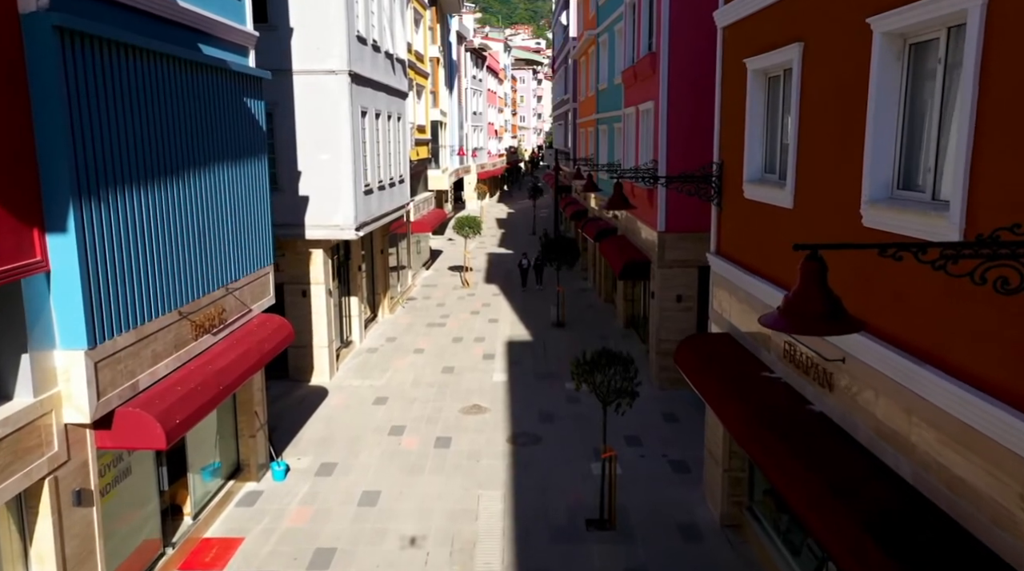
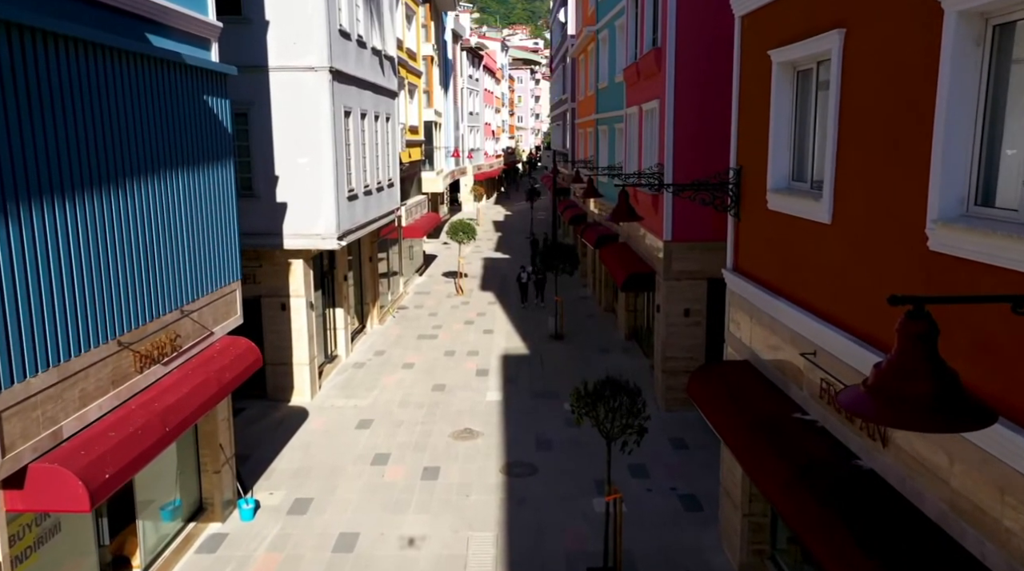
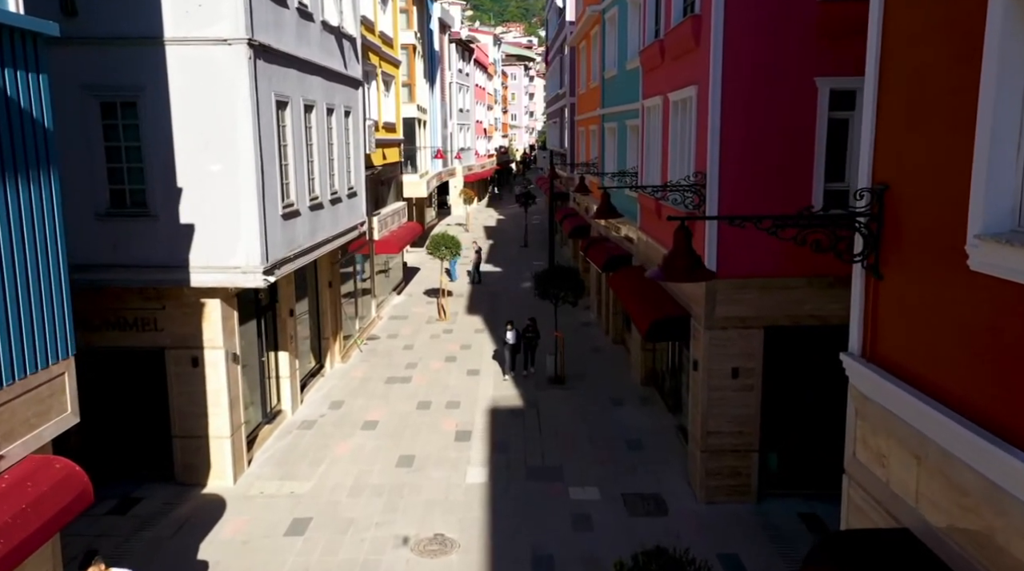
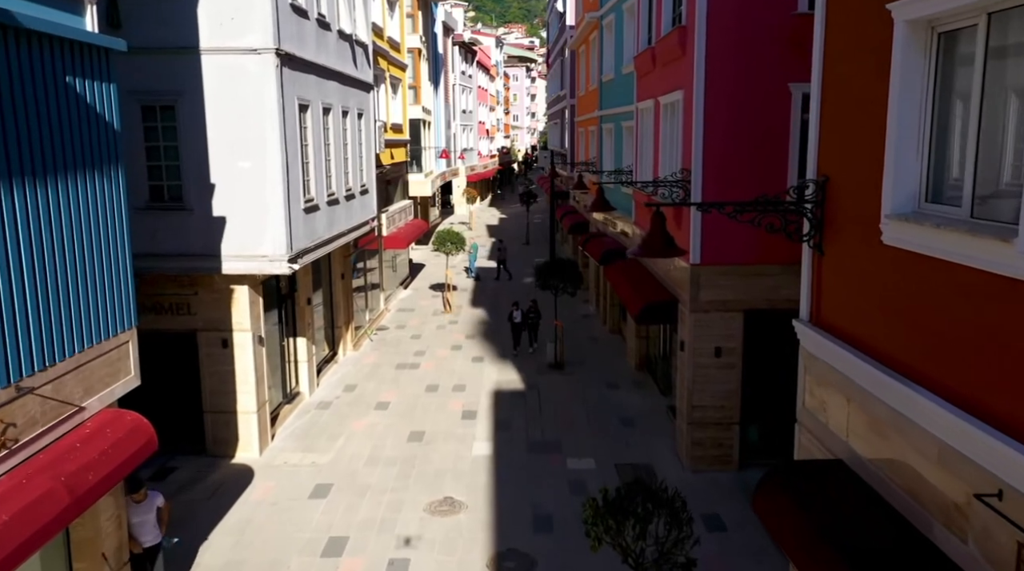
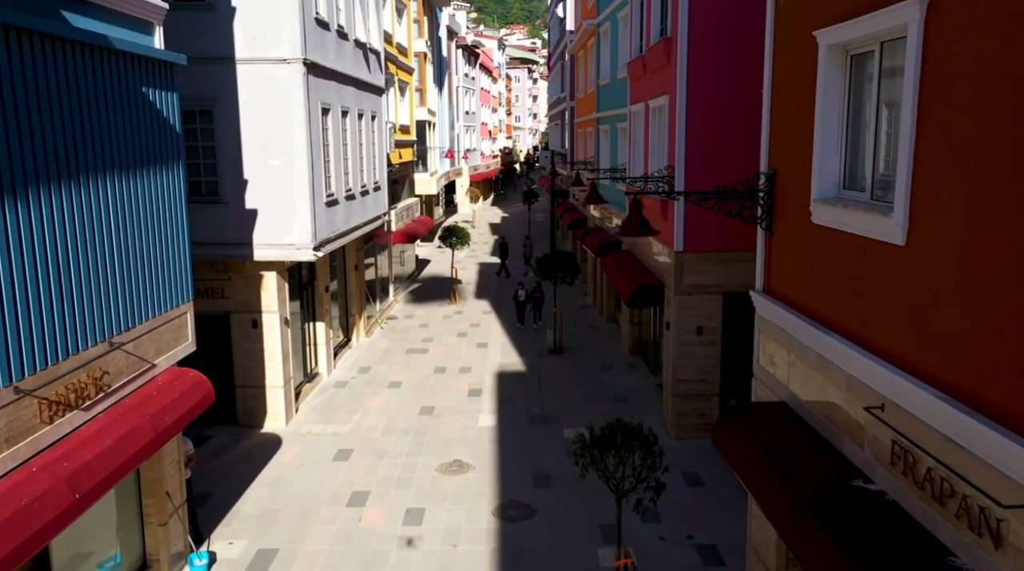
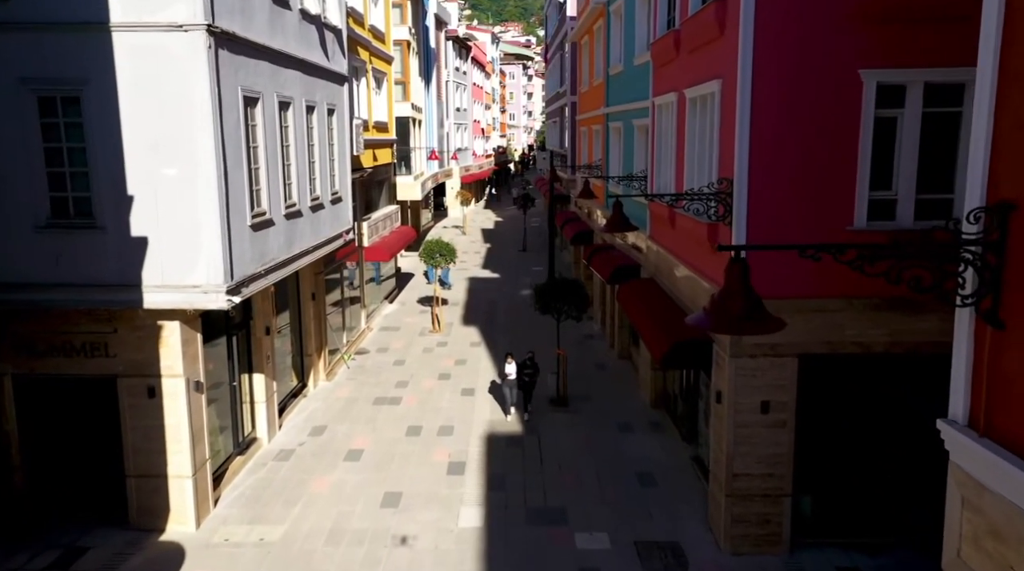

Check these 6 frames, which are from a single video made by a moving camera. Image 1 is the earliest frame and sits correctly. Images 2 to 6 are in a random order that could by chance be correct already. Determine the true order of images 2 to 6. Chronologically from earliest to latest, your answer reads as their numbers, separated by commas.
2, 5, 4, 3, 6
